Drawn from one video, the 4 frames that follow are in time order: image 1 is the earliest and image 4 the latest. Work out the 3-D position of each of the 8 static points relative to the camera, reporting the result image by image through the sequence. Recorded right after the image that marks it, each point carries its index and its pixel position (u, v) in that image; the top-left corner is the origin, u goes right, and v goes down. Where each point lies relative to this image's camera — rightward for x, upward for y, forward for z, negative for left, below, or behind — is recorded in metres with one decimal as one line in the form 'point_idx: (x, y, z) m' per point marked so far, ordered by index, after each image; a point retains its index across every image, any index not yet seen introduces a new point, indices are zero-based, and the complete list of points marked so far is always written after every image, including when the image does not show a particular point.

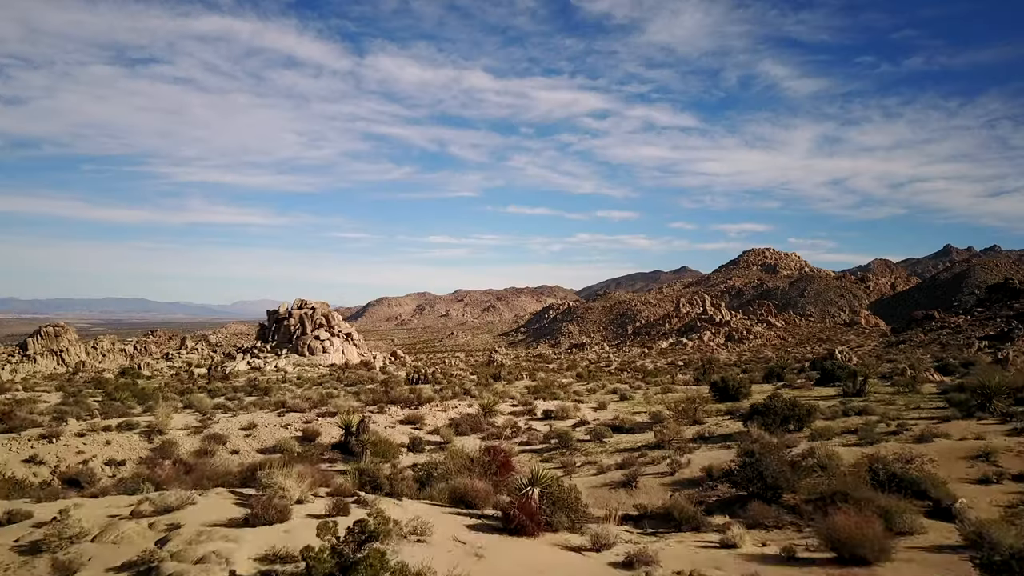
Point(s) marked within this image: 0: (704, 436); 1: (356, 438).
0: (+4.8, -3.7, +14.7) m
1: (-4.3, -4.2, +16.1) m
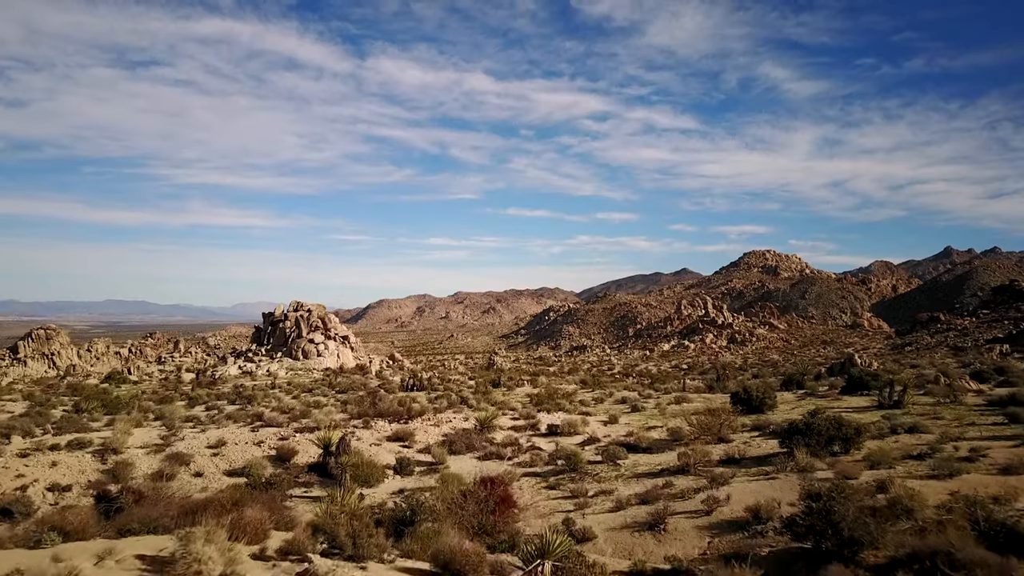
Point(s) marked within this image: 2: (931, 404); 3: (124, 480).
0: (+4.8, -3.7, +12.7) m
1: (-4.3, -4.2, +14.2) m
2: (+13.2, -3.6, +18.5) m
3: (-9.1, -4.5, +13.7) m
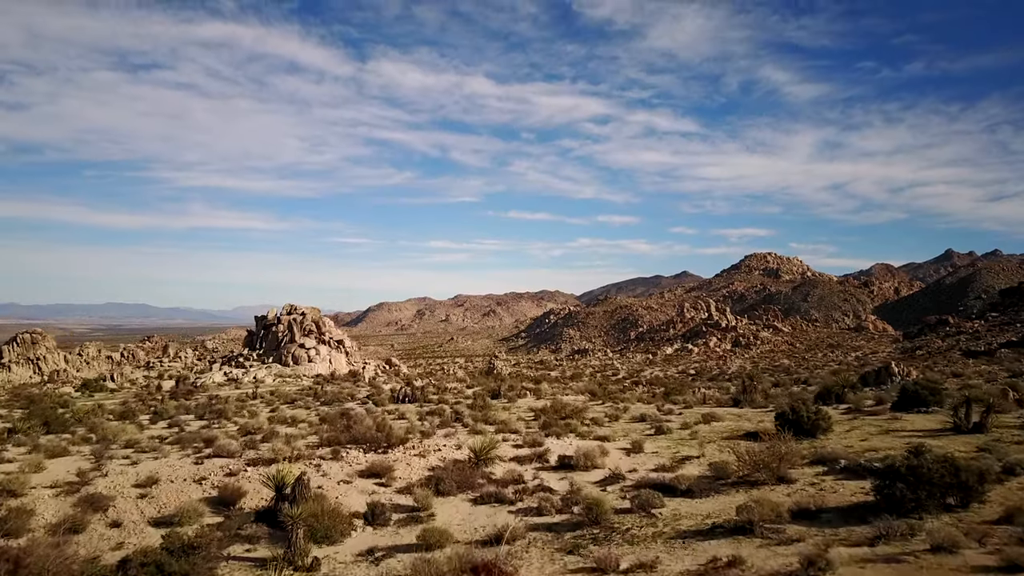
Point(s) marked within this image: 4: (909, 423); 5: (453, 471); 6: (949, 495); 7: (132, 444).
0: (+4.9, -3.7, +9.6) m
1: (-4.2, -4.1, +11.1) m
2: (+13.3, -3.6, +15.3) m
3: (-9.0, -4.5, +10.6) m
4: (+11.7, -3.9, +17.1) m
5: (-1.3, -4.1, +13.0) m
6: (+6.6, -3.1, +8.8) m
7: (-10.7, -4.4, +16.6) m
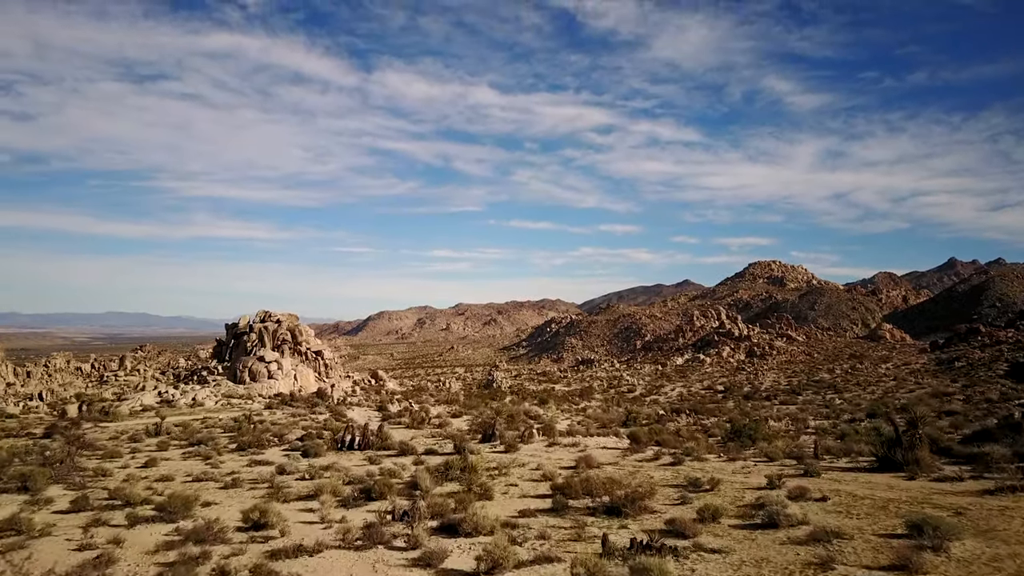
0: (+4.8, -3.0, -0.7) m
1: (-4.3, -3.5, +0.8) m
2: (+13.2, -3.0, +5.0) m
3: (-9.1, -3.8, +0.3) m
4: (+11.6, -3.4, +6.8) m
5: (-1.4, -3.4, +2.7) m
6: (+6.5, -2.5, -1.5) m
7: (-10.8, -3.9, +6.3) m
